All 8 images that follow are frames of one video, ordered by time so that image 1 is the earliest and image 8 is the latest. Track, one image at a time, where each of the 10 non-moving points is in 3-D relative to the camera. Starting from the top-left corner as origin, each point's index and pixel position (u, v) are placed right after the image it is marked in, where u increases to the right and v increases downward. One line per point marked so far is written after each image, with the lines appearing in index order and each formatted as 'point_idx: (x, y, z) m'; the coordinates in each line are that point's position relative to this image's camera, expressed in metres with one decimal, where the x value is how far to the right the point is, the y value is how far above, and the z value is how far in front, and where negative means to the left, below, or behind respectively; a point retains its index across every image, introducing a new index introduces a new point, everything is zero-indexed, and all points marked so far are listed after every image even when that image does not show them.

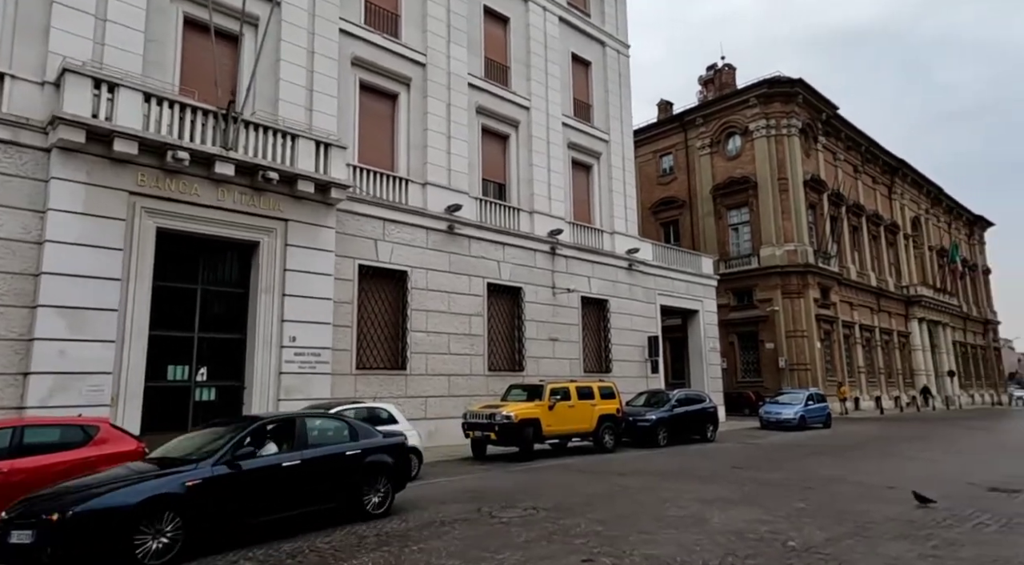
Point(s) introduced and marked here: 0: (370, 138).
0: (-3.9, +4.0, +17.6) m
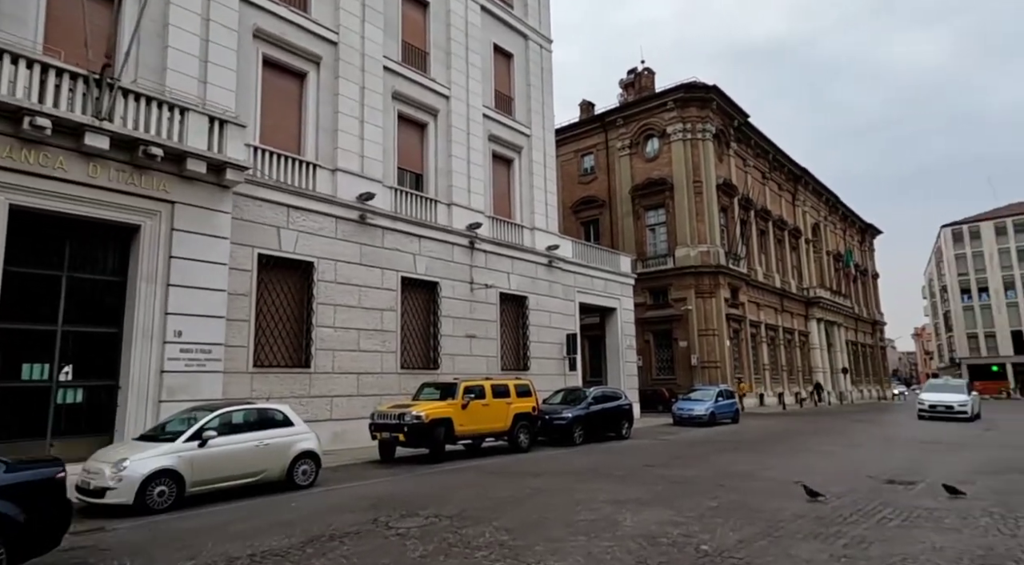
0: (-6.1, +4.2, +16.4) m
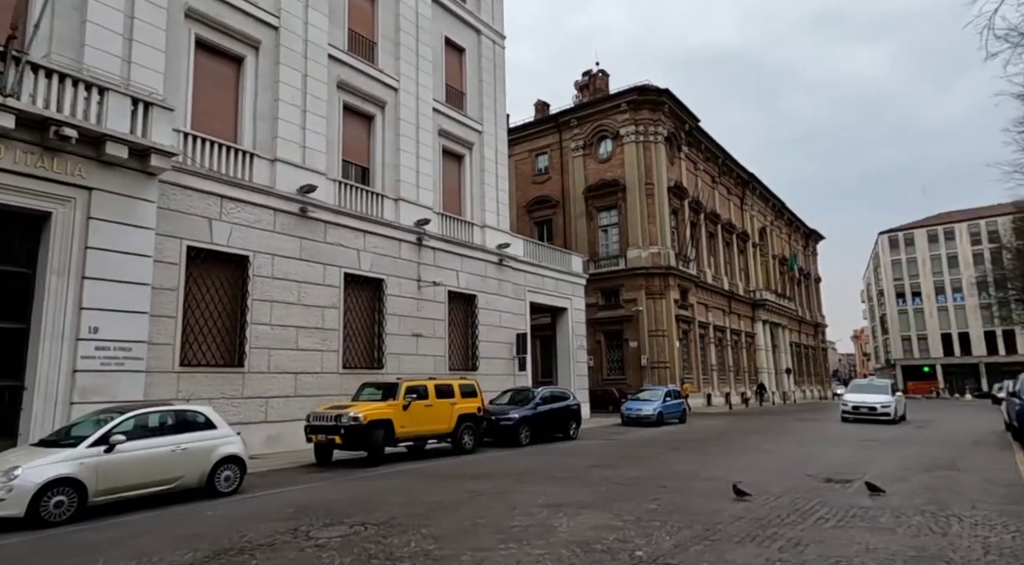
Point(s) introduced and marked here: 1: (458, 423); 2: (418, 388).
0: (-7.4, +4.4, +15.6) m
1: (-1.4, -3.5, +15.9) m
2: (-2.2, -2.5, +15.0) m
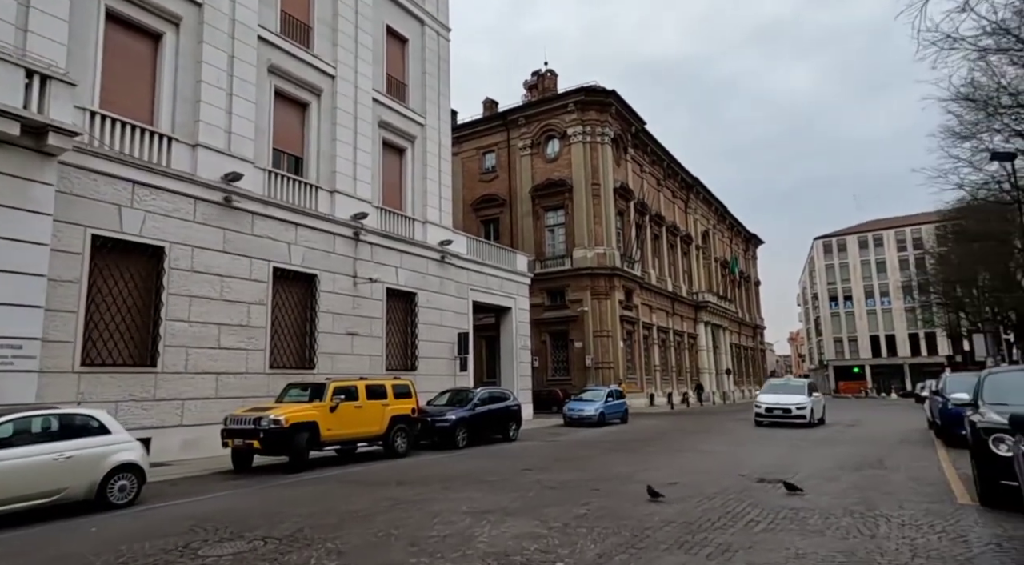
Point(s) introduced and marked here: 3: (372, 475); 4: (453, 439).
0: (-8.8, +4.5, +14.4) m
1: (-2.9, -3.4, +15.2) m
2: (-3.7, -2.4, +14.3) m
3: (-2.5, -3.4, +11.3) m
4: (-1.6, -4.3, +17.6) m
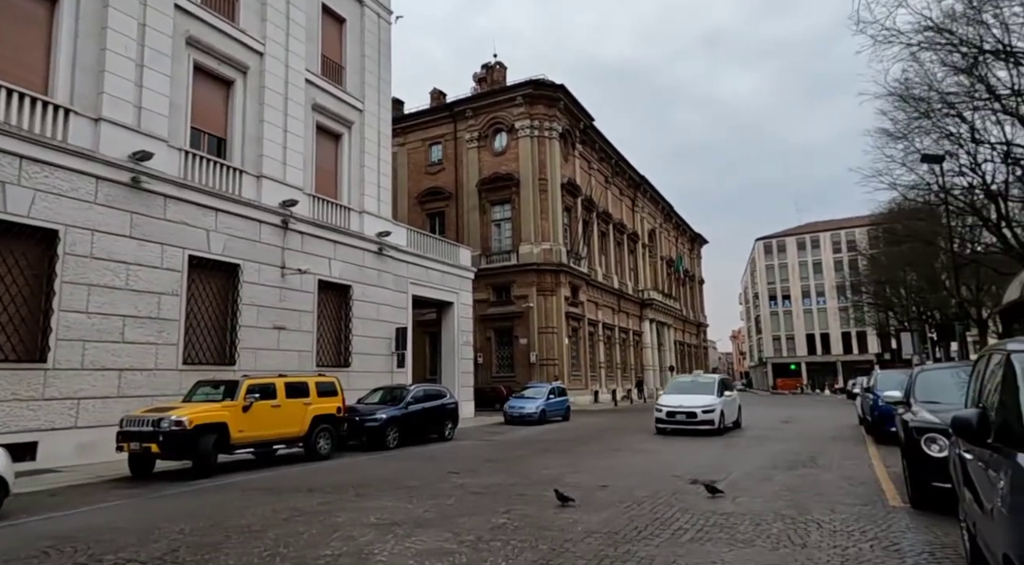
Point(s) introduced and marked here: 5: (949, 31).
0: (-10.2, +4.8, +13.0) m
1: (-4.5, -3.2, +14.3) m
2: (-5.2, -2.2, +13.3) m
3: (-3.7, -3.2, +10.4) m
4: (-3.4, -4.1, +16.8) m
5: (+10.1, +5.9, +14.8) m
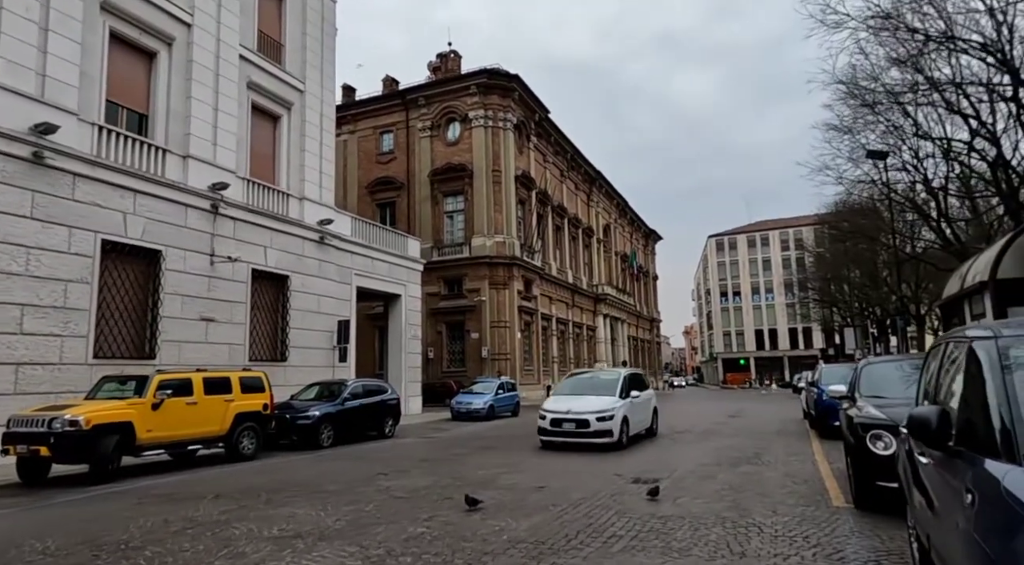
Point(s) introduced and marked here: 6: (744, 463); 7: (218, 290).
0: (-11.3, +5.1, +11.6) m
1: (-5.8, -2.9, +13.3) m
2: (-6.4, -1.9, +12.2) m
3: (-4.8, -3.0, +9.4) m
4: (-4.9, -3.8, +15.8) m
5: (+8.8, +6.0, +14.7) m
6: (+4.2, -3.2, +11.5) m
7: (-8.5, -0.2, +18.5) m
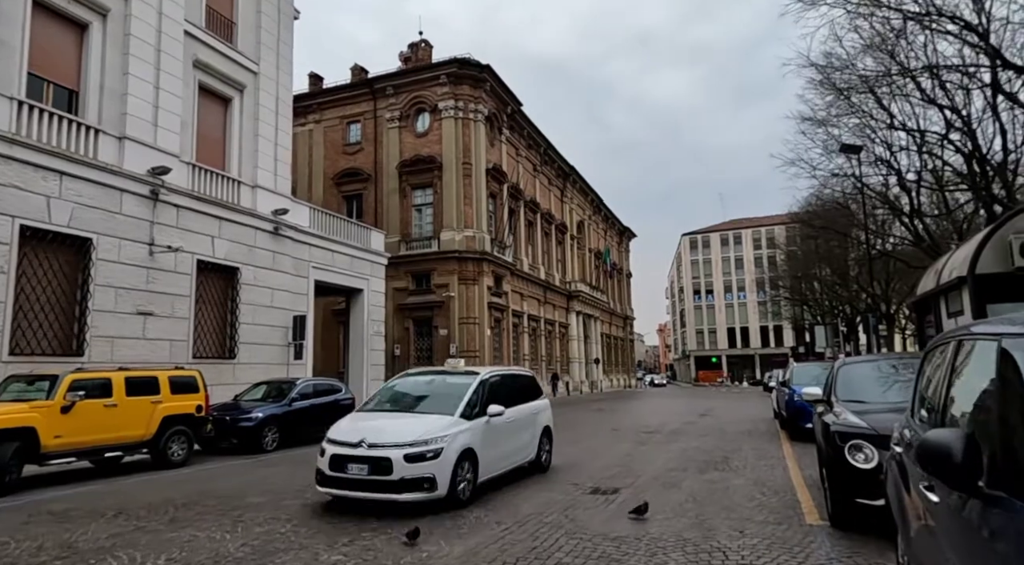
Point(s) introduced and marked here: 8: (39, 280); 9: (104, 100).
0: (-12.1, +5.4, +10.2) m
1: (-6.6, -2.7, +12.1) m
2: (-7.2, -1.7, +11.1) m
3: (-5.5, -2.8, +8.3) m
4: (-5.8, -3.6, +14.7) m
5: (+8.0, +6.1, +14.0) m
6: (+3.3, -3.1, +10.7) m
7: (-9.6, 0.0, +17.3) m
8: (-10.7, +0.1, +14.6) m
9: (-10.3, +4.6, +16.2) m
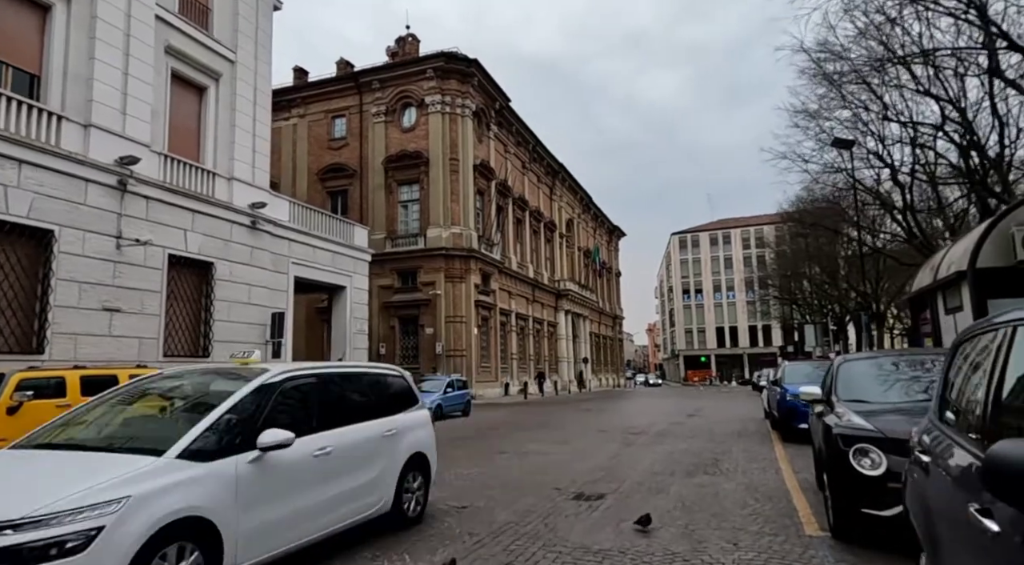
0: (-12.4, +5.5, +9.4) m
1: (-7.0, -2.6, +11.4) m
2: (-7.5, -1.6, +10.4) m
3: (-5.8, -2.7, +7.6) m
4: (-6.2, -3.5, +14.0) m
5: (+7.6, +6.2, +13.6) m
6: (+3.0, -3.0, +10.2) m
7: (-10.0, +0.2, +16.5) m
8: (-11.0, +0.2, +13.8) m
9: (-10.7, +4.7, +15.5) m
